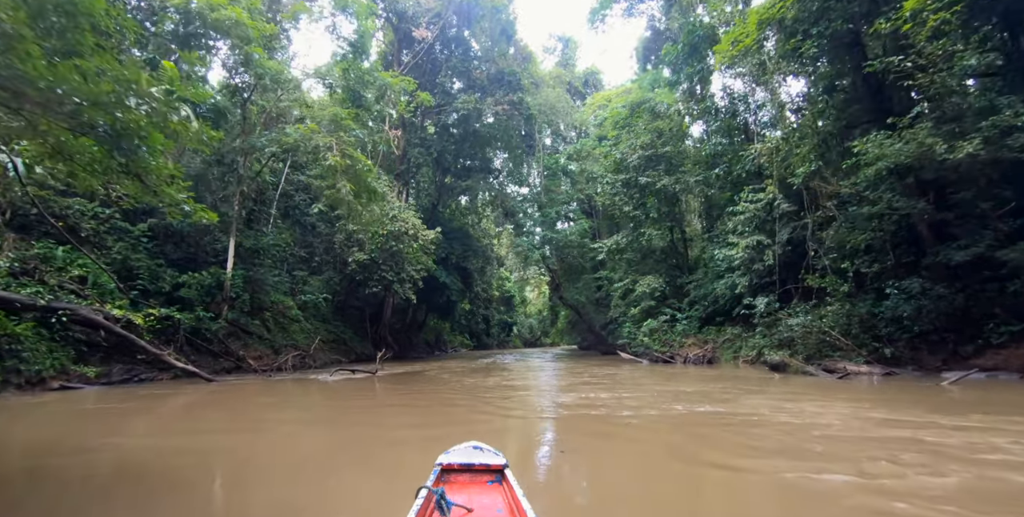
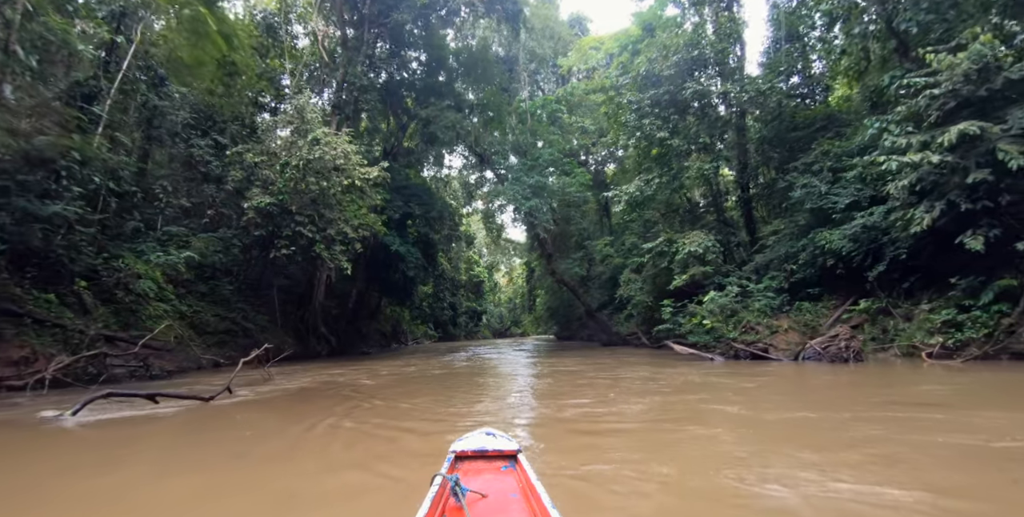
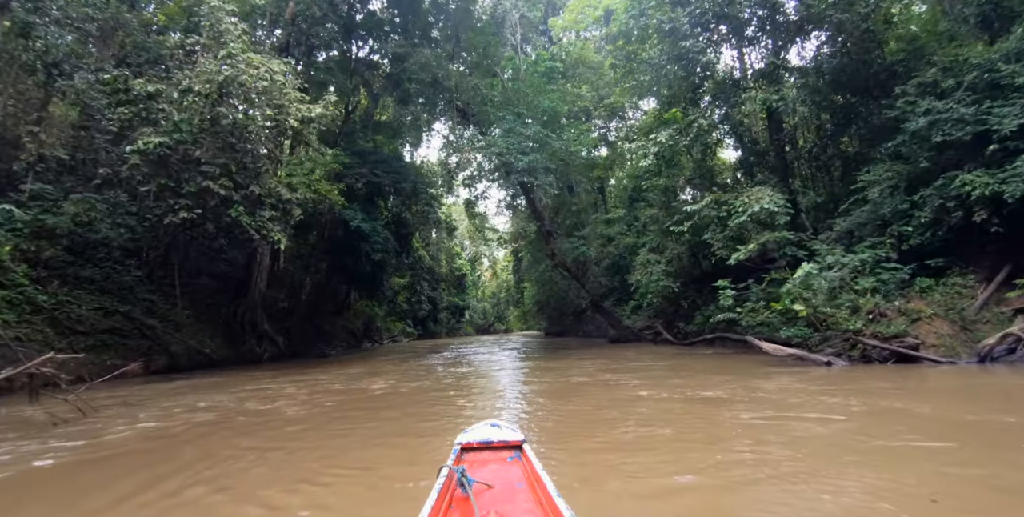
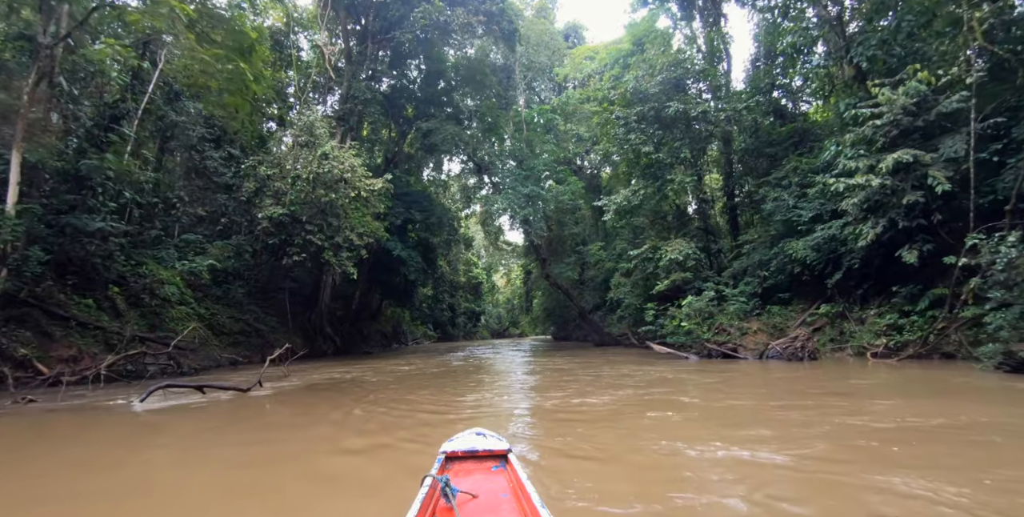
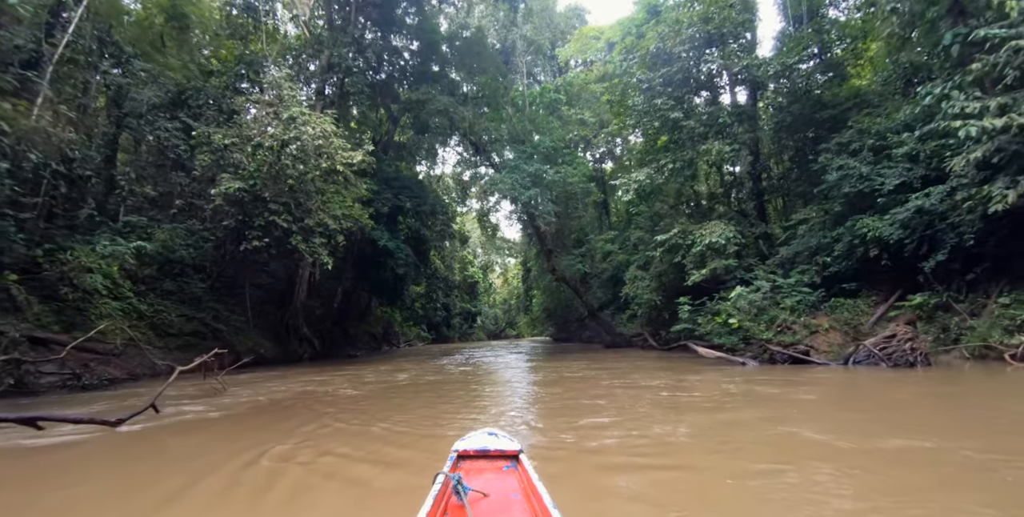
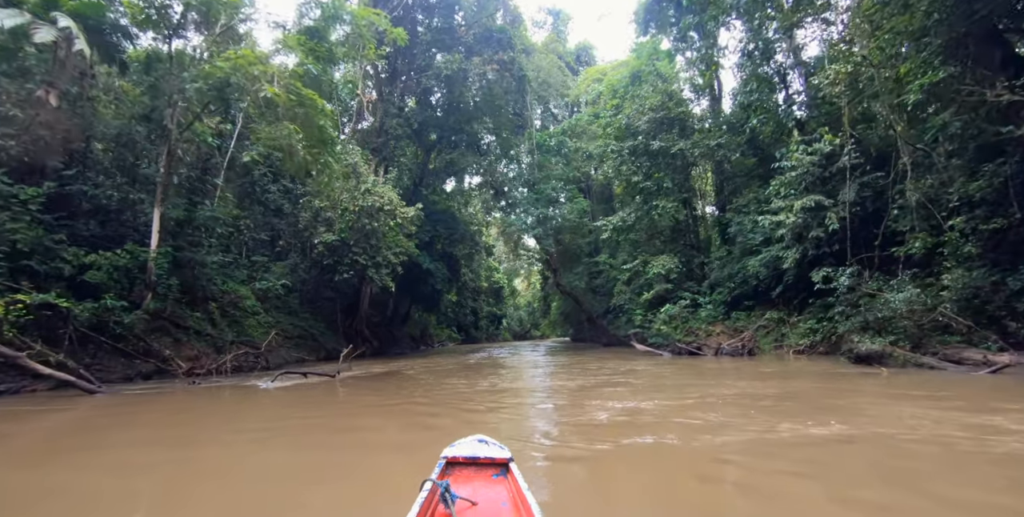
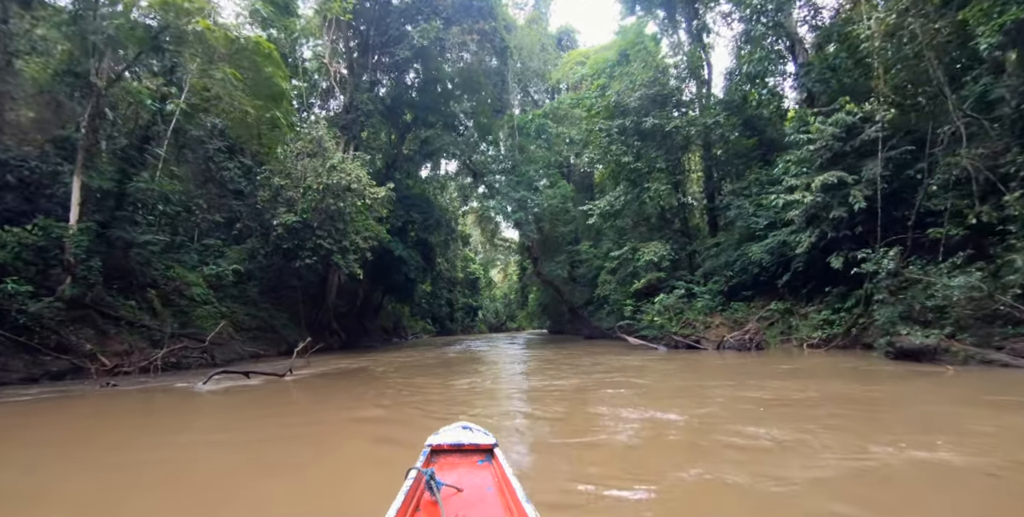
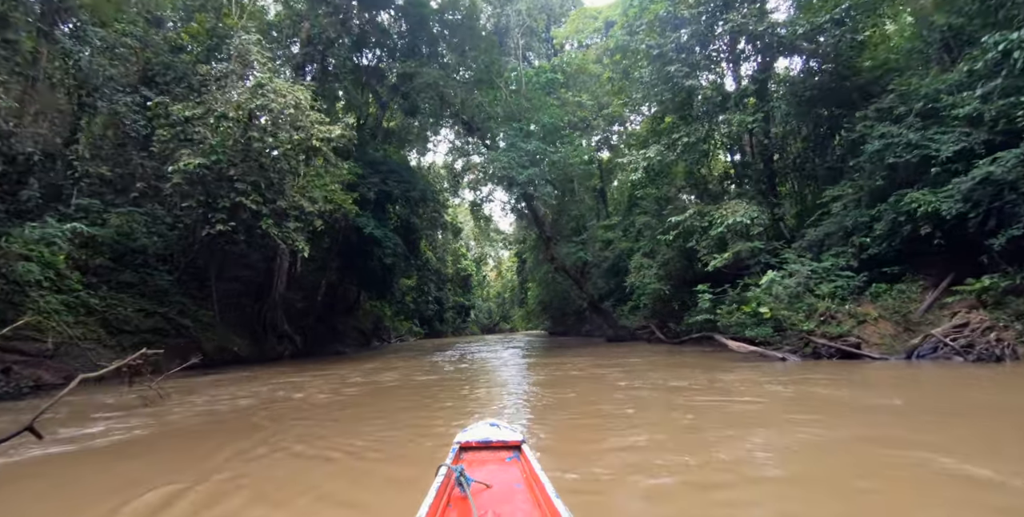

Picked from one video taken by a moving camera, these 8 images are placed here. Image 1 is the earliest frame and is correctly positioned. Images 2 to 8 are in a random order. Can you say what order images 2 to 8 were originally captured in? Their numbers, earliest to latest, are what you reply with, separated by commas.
6, 7, 4, 2, 5, 8, 3
